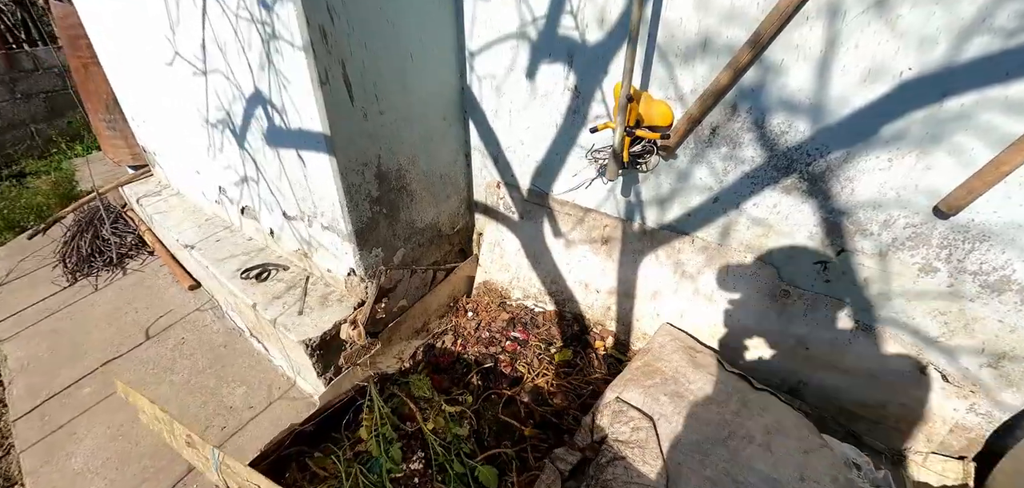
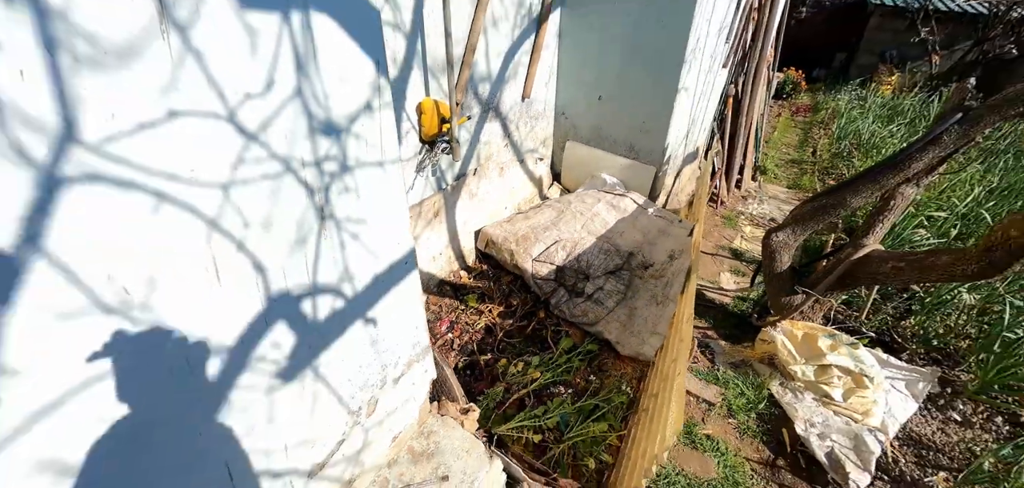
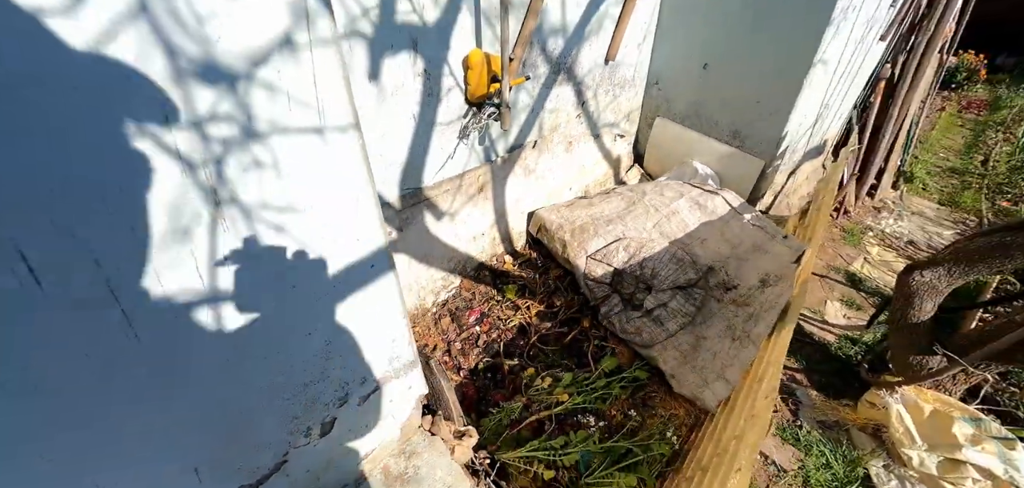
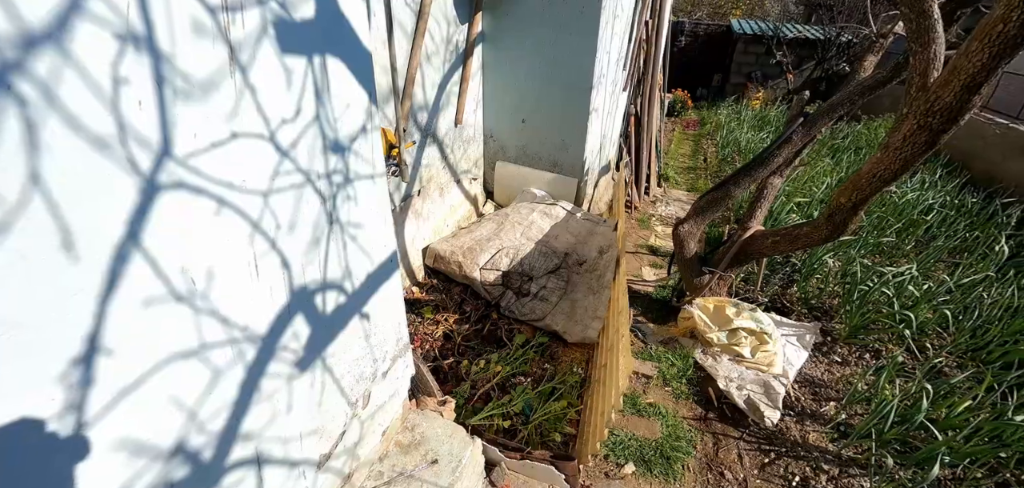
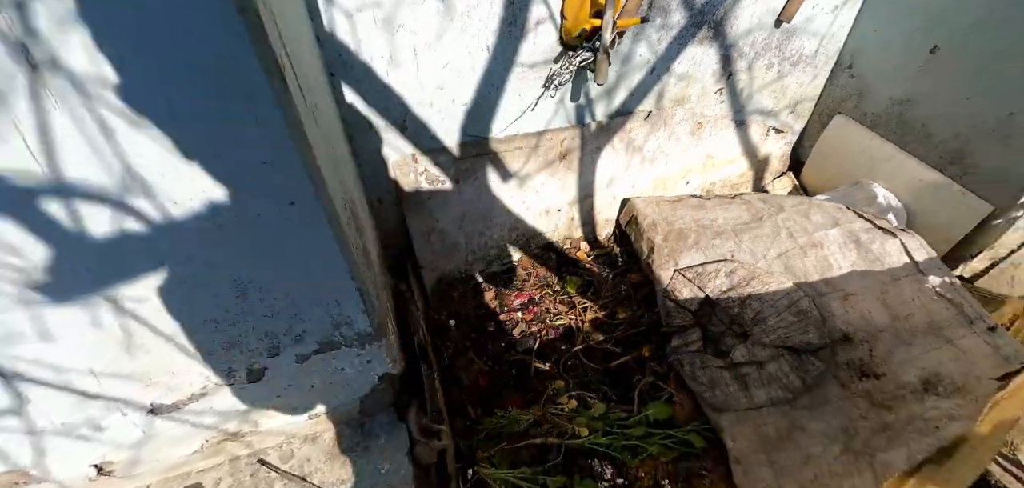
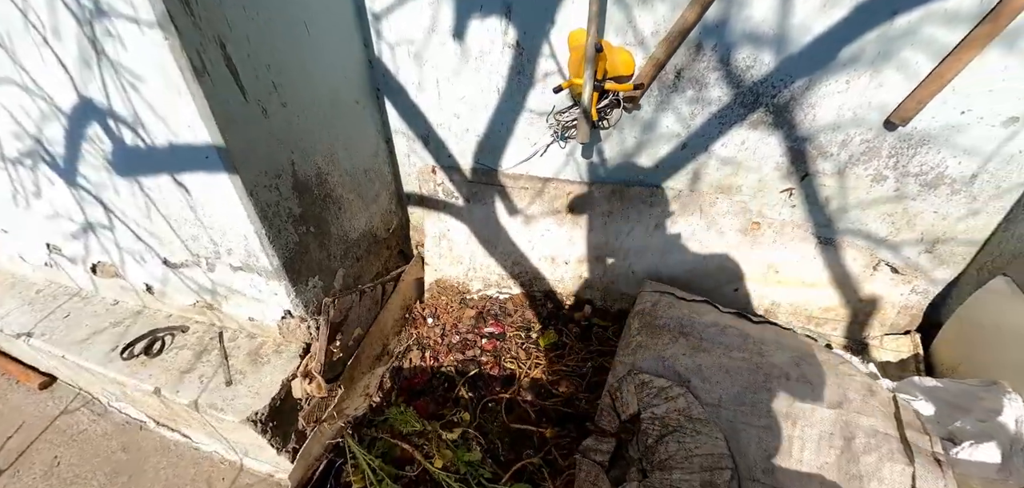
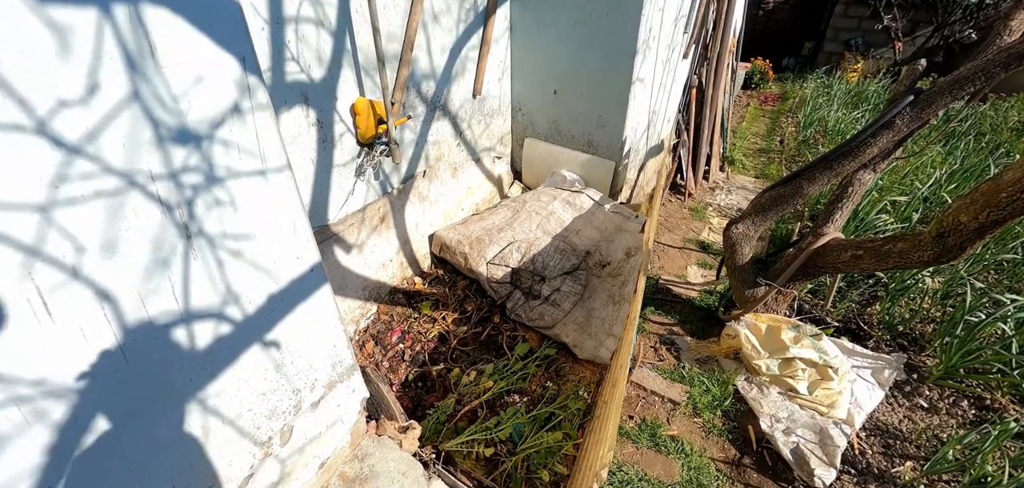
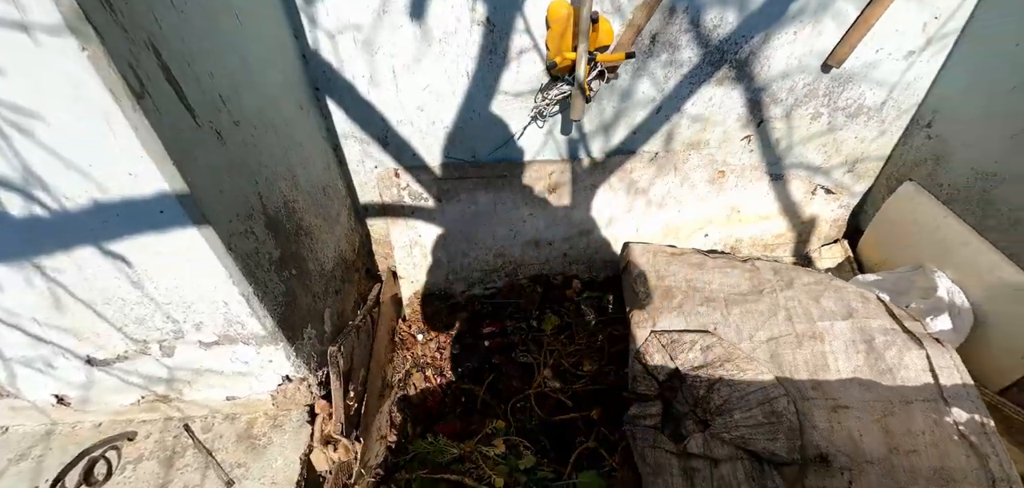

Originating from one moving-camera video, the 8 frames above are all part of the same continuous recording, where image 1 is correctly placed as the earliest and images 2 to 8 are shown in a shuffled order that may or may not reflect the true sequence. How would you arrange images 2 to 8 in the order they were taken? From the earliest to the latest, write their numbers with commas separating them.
6, 8, 5, 3, 2, 4, 7
